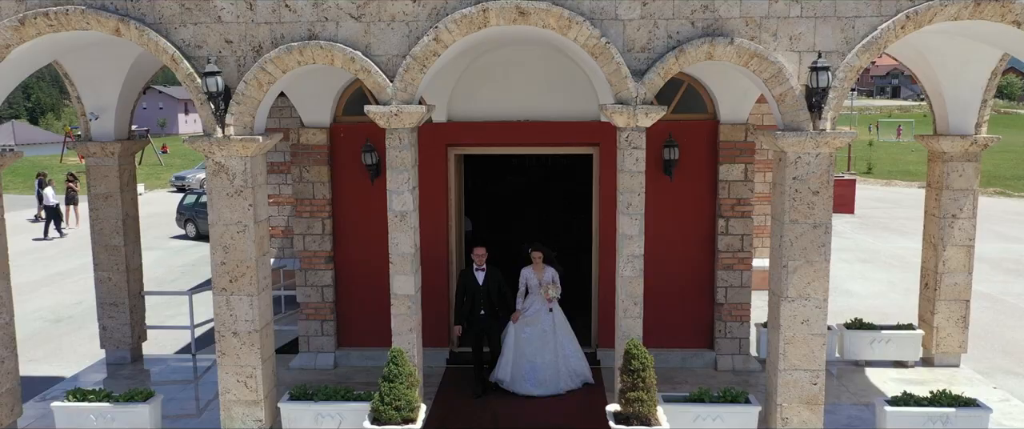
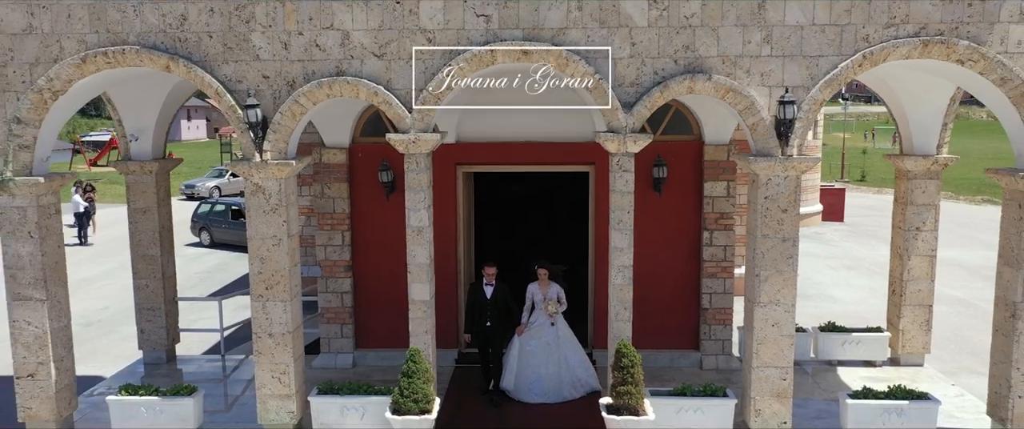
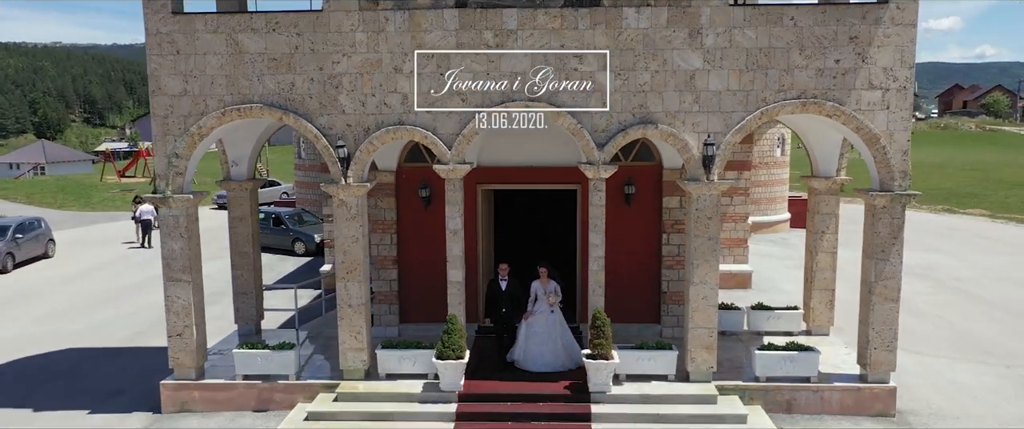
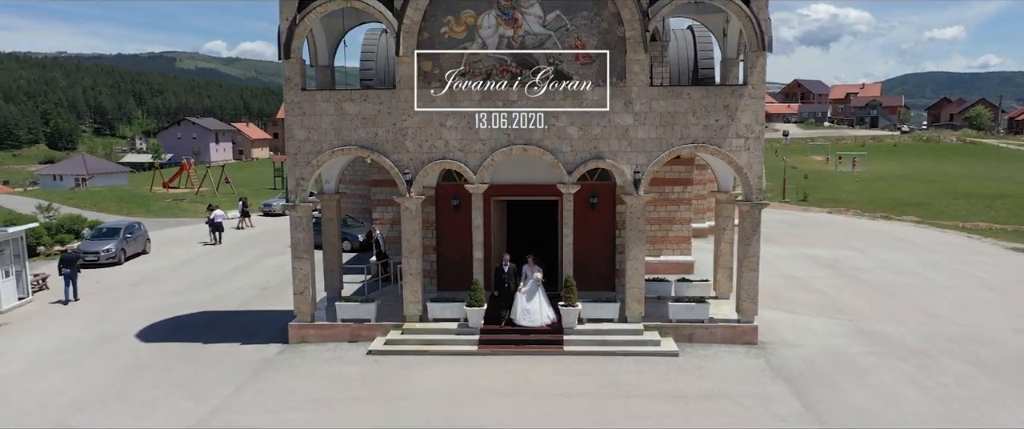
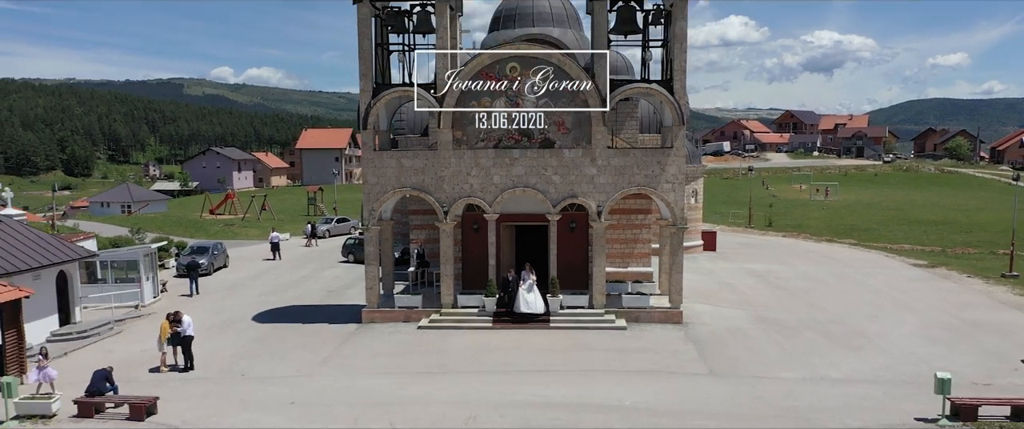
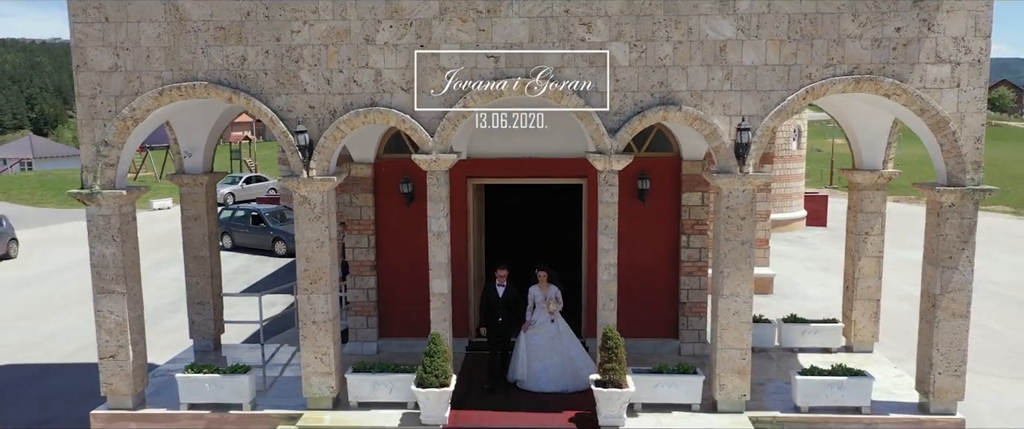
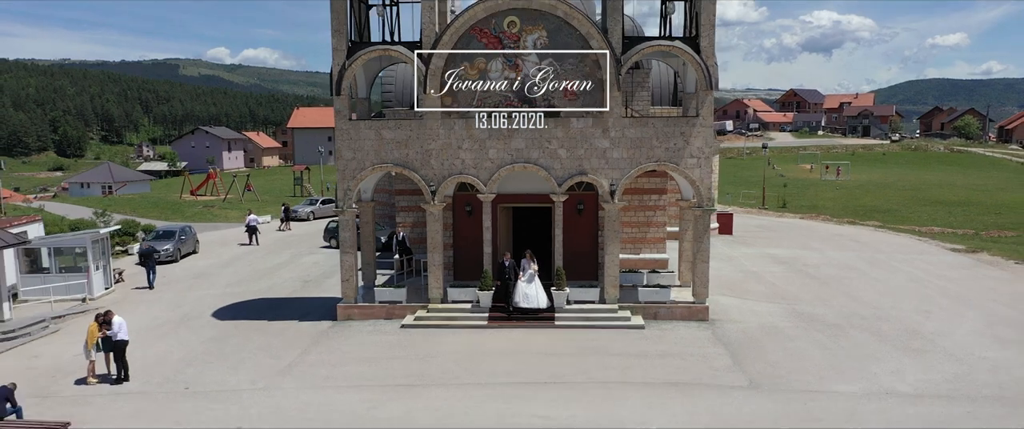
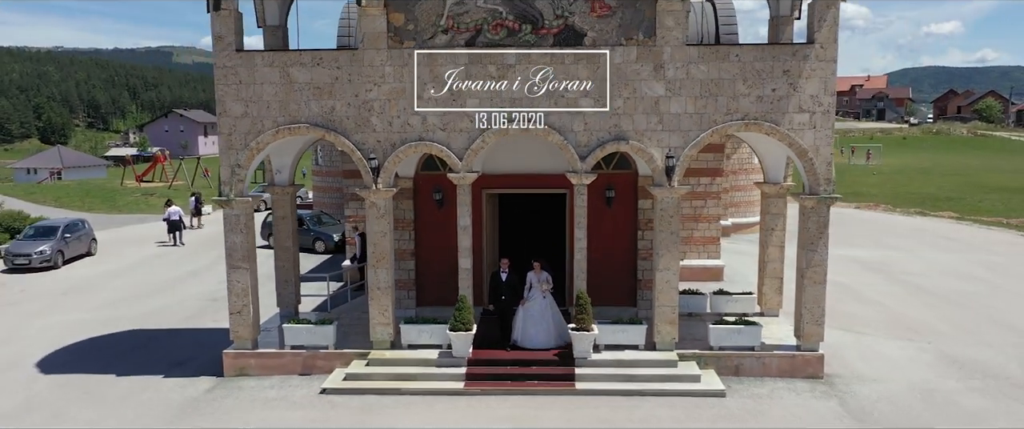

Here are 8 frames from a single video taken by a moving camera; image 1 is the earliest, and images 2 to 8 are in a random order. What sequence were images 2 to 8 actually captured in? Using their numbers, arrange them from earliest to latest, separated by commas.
2, 6, 3, 8, 4, 7, 5
